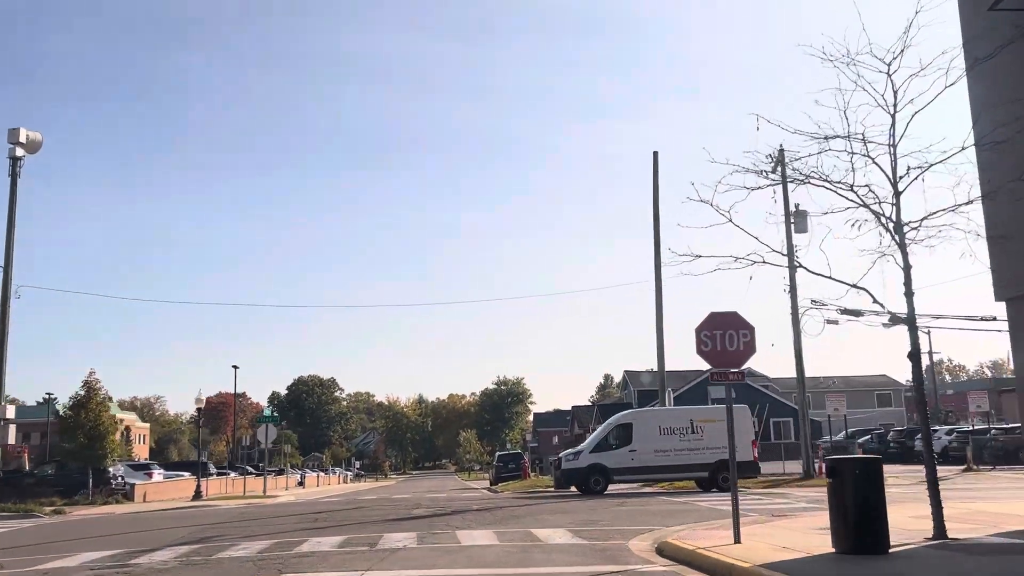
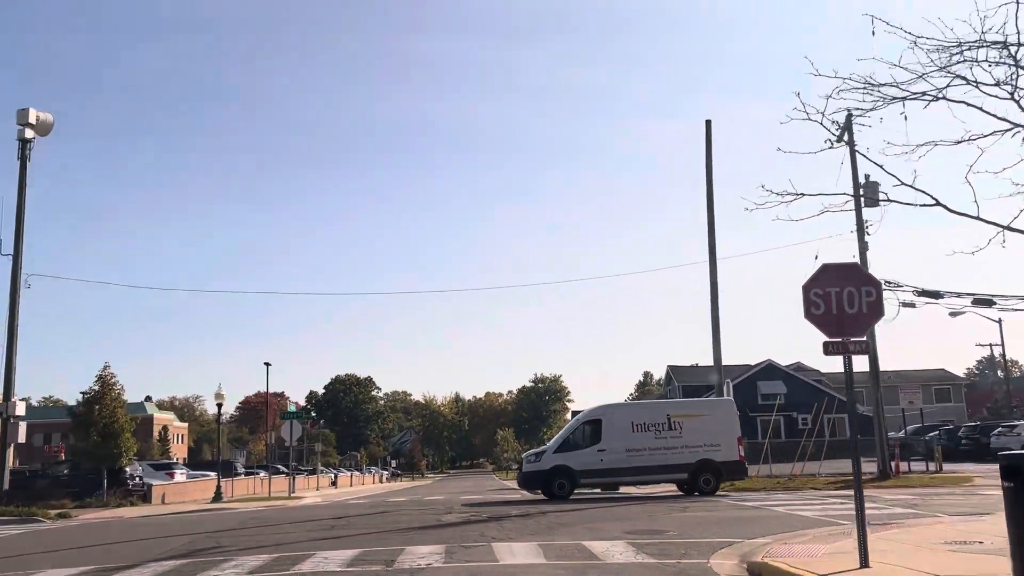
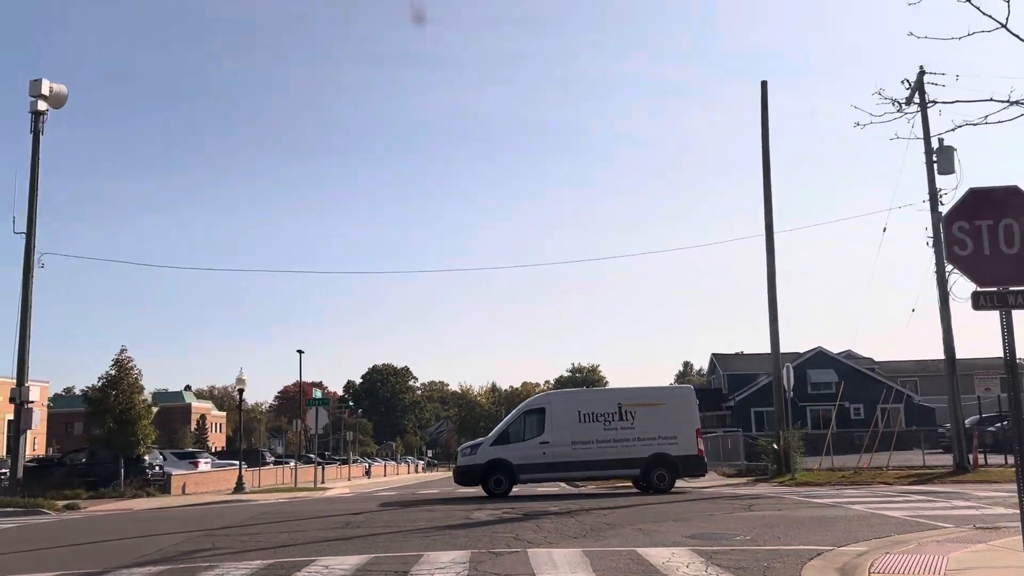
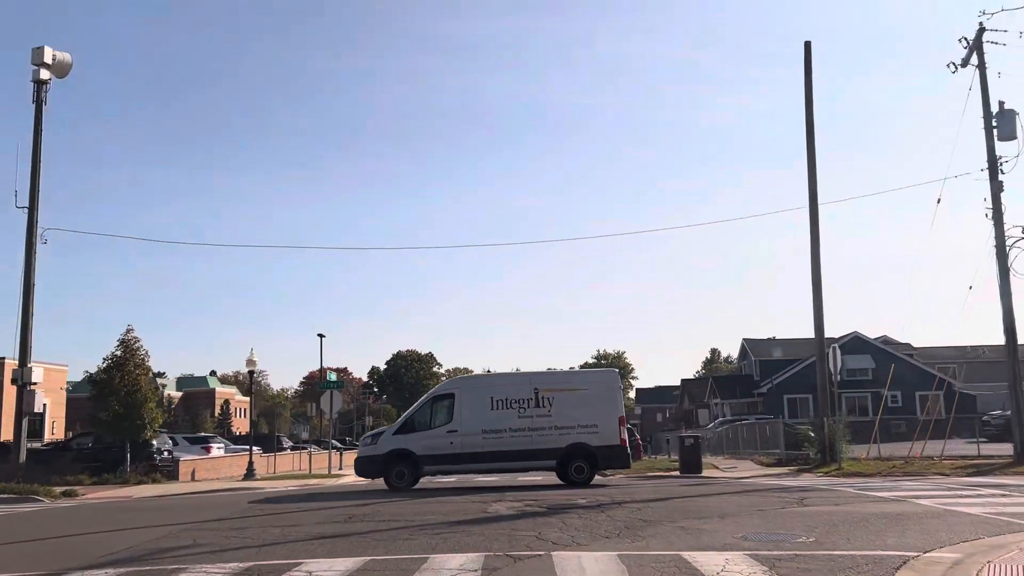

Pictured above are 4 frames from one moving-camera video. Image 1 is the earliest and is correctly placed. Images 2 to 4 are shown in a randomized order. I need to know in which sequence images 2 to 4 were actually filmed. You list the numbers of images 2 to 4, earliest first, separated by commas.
2, 3, 4
